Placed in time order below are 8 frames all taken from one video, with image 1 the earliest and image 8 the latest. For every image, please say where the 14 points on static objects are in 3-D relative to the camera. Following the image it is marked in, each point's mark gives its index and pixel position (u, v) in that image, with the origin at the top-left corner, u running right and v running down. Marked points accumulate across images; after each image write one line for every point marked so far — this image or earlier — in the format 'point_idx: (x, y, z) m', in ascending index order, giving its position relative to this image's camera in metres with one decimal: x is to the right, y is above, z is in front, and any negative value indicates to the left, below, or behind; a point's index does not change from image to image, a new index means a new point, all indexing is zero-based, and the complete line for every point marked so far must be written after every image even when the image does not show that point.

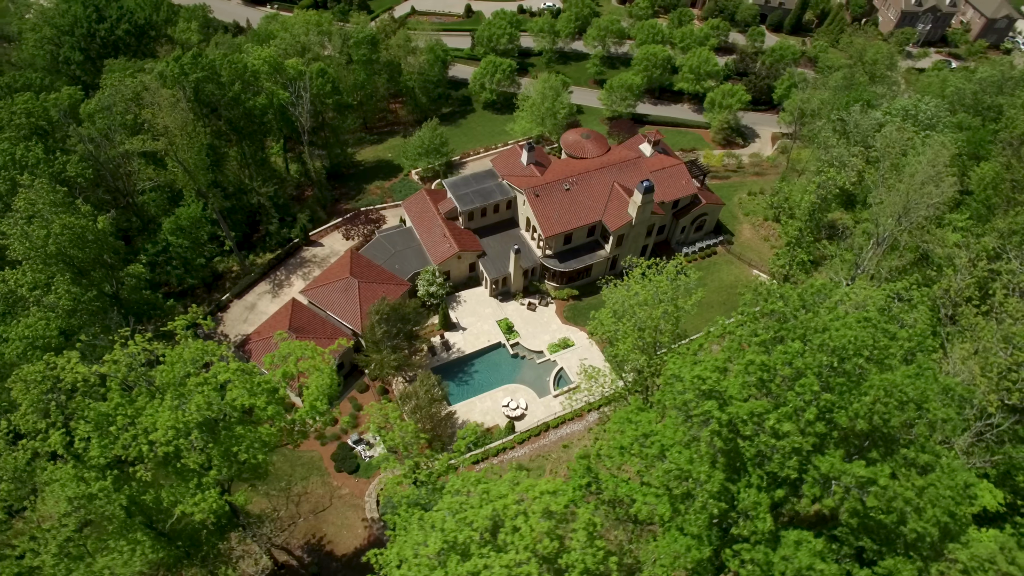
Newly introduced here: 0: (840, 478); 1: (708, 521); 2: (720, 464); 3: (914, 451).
0: (+8.9, -5.6, +18.3) m
1: (+5.4, -6.9, +18.8) m
2: (+5.7, -5.5, +19.0) m
3: (+11.5, -5.0, +18.9) m
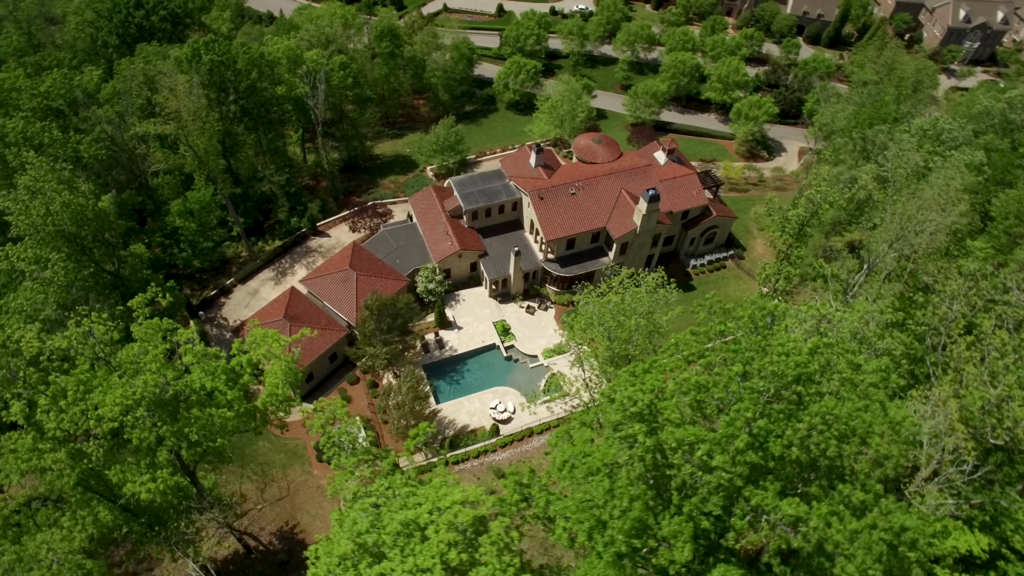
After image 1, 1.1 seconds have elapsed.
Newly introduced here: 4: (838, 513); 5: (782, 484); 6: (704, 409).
0: (+6.7, -6.2, +17.4) m
1: (+3.1, -7.2, +18.1) m
2: (+3.5, -5.8, +18.3) m
3: (+9.3, -5.7, +17.9) m
4: (+8.6, -6.3, +17.5) m
5: (+7.5, -5.8, +18.3) m
6: (+5.2, -3.7, +19.0) m
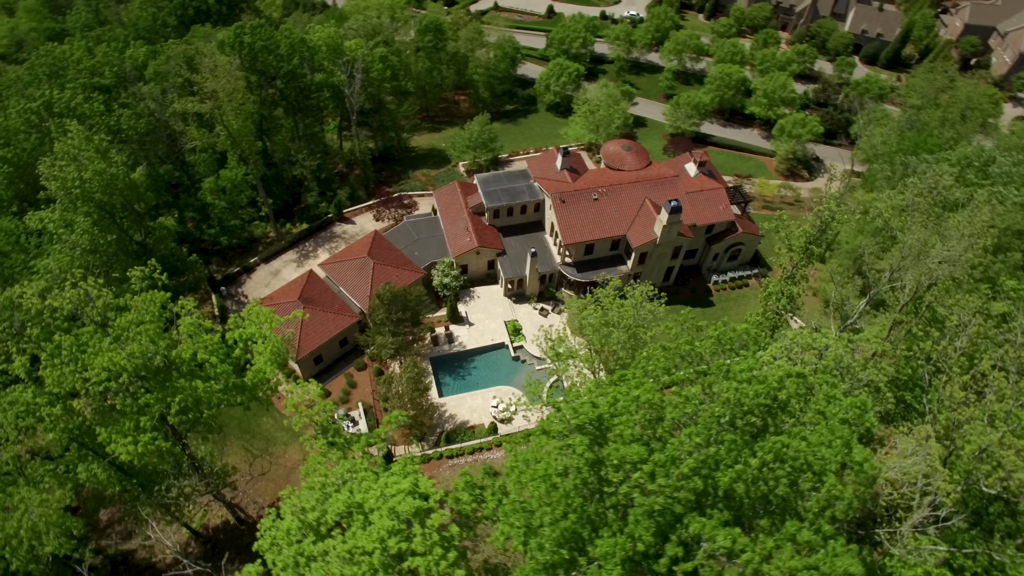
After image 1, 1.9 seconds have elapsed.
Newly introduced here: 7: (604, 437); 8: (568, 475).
0: (+5.0, -6.6, +17.0) m
1: (+1.4, -7.4, +17.9) m
2: (+1.9, -6.0, +18.1) m
3: (+7.6, -6.4, +17.3) m
4: (+6.9, -6.9, +16.9) m
5: (+5.9, -6.3, +17.9) m
6: (+3.9, -4.0, +18.7) m
7: (+2.6, -4.4, +19.1) m
8: (+1.4, -5.2, +18.2) m
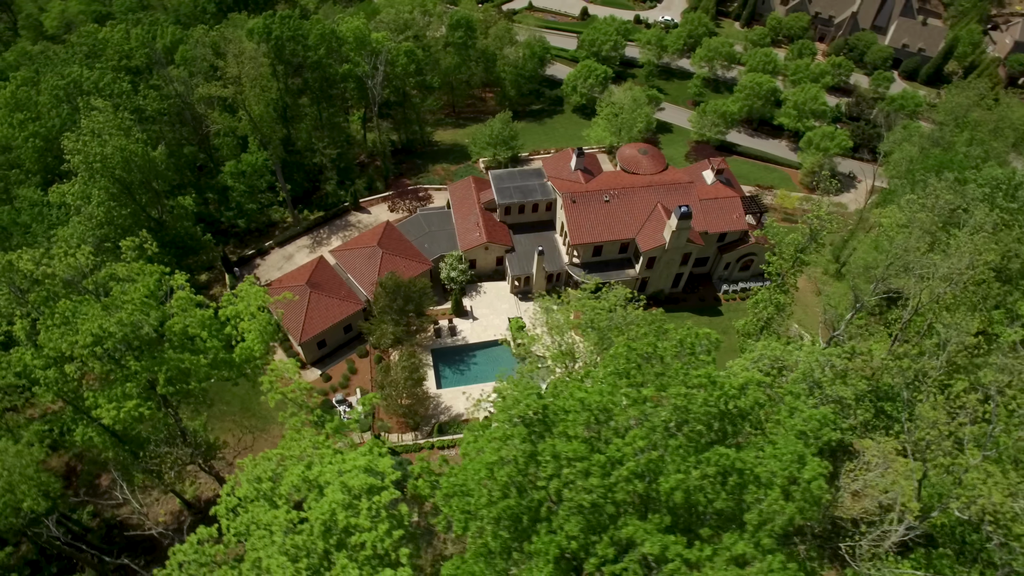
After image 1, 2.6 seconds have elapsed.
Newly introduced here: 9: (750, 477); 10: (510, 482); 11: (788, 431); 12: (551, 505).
0: (+3.3, -6.5, +17.0) m
1: (-0.3, -7.1, +18.1) m
2: (+0.3, -5.8, +18.2) m
3: (+6.0, -6.5, +17.2) m
4: (+5.2, -7.0, +16.8) m
5: (+4.3, -6.3, +17.8) m
6: (+2.4, -3.9, +18.7) m
7: (+1.2, -4.2, +19.2) m
8: (-0.2, -5.0, +18.3) m
9: (+6.4, -5.2, +17.8) m
10: (-0.1, -5.4, +18.3) m
11: (+8.2, -4.3, +19.6) m
12: (+1.1, -5.8, +17.8) m
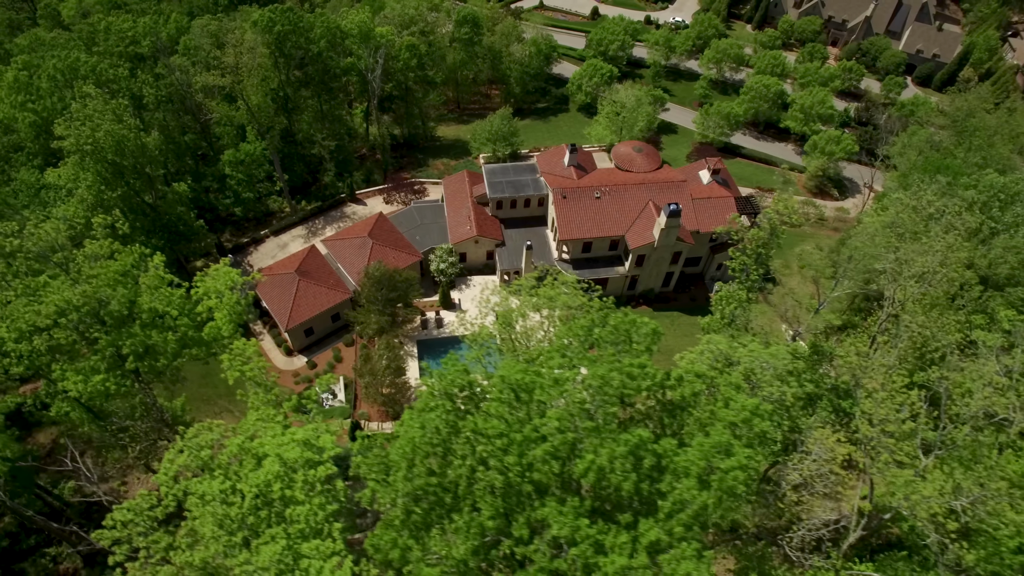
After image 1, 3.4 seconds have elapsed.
0: (+1.1, -6.0, +16.9) m
1: (-2.5, -6.5, +18.1) m
2: (-1.8, -5.2, +18.2) m
3: (+3.8, -6.0, +17.1) m
4: (+3.0, -6.5, +16.7) m
5: (+2.2, -5.8, +17.7) m
6: (+0.4, -3.3, +18.7) m
7: (-0.9, -3.6, +19.2) m
8: (-2.3, -4.3, +18.4) m
9: (+4.3, -4.7, +17.7) m
10: (-2.2, -4.7, +18.4) m
11: (+6.1, -3.9, +19.4) m
12: (-1.1, -5.3, +17.9) m
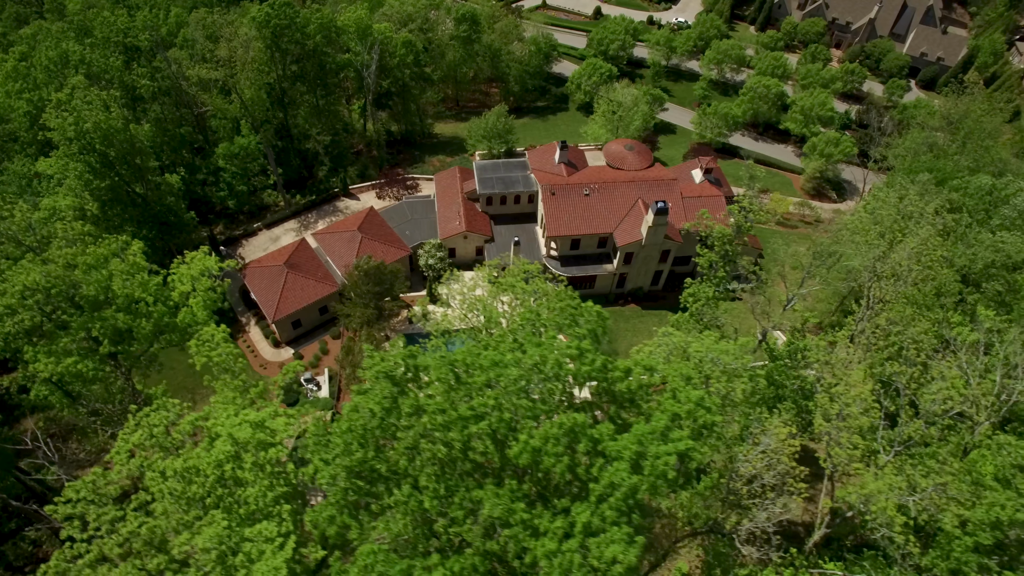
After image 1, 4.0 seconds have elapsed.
0: (-0.6, -5.6, +17.0) m
1: (-4.2, -6.0, +18.2) m
2: (-3.5, -4.7, +18.3) m
3: (+2.1, -5.6, +17.1) m
4: (+1.2, -6.1, +16.7) m
5: (+0.5, -5.4, +17.8) m
6: (-1.3, -2.9, +18.8) m
7: (-2.5, -3.2, +19.3) m
8: (-3.9, -3.8, +18.5) m
9: (+2.6, -4.3, +17.7) m
10: (-3.9, -4.3, +18.5) m
11: (+4.5, -3.6, +19.4) m
12: (-2.7, -4.8, +18.0) m
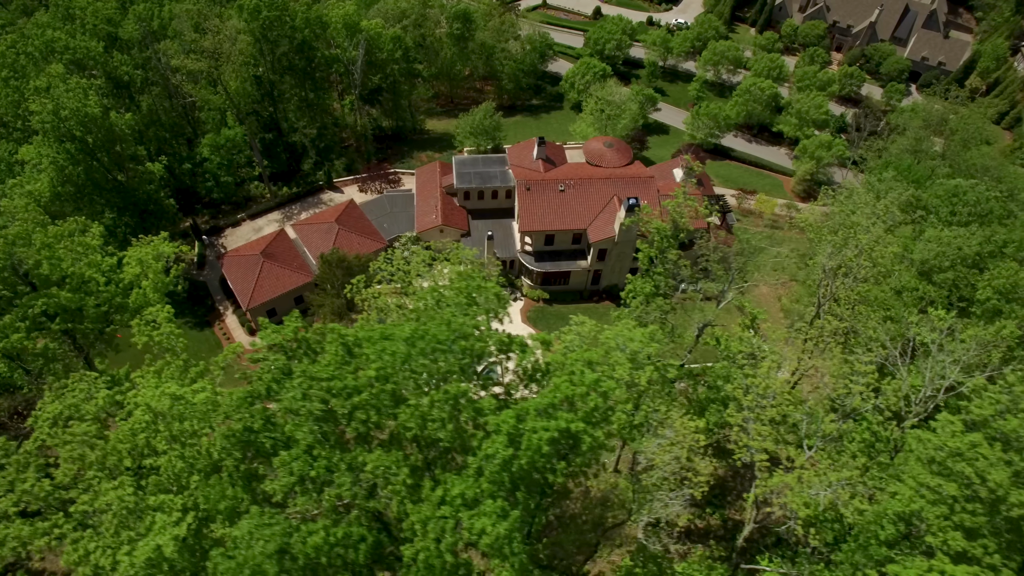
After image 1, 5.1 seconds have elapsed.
0: (-3.8, -4.9, +17.3) m
1: (-7.3, -5.3, +18.6) m
2: (-6.6, -4.0, +18.7) m
3: (-1.1, -5.1, +17.3) m
4: (-2.0, -5.5, +17.0) m
5: (-2.7, -4.8, +18.0) m
6: (-4.4, -2.3, +19.1) m
7: (-5.6, -2.5, +19.6) m
8: (-7.0, -3.2, +18.9) m
9: (-0.5, -3.8, +17.9) m
10: (-7.0, -3.6, +18.9) m
11: (+1.4, -3.1, +19.6) m
12: (-5.9, -4.1, +18.3) m
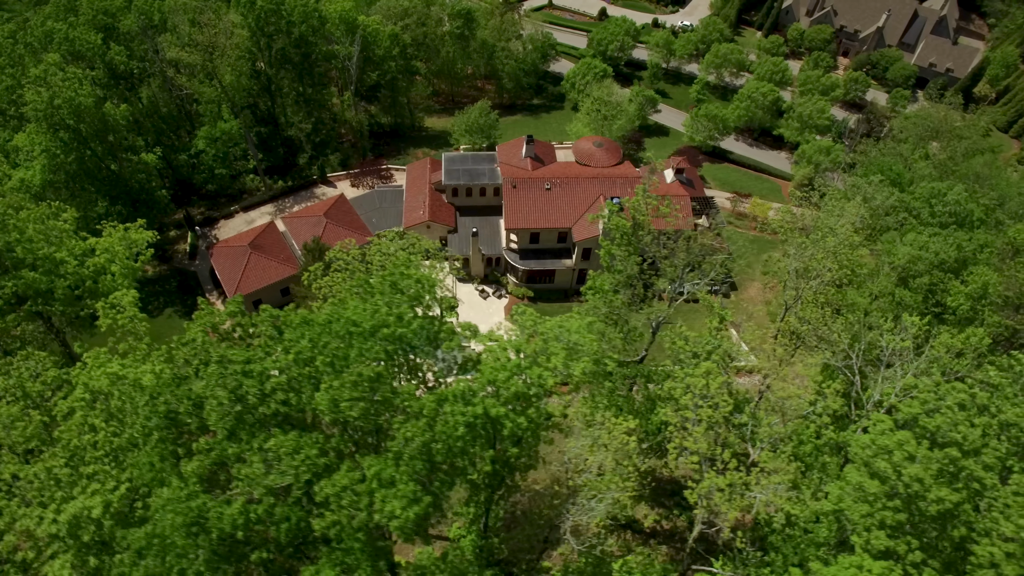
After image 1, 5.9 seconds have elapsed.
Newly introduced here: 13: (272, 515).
0: (-6.1, -4.5, +17.5) m
1: (-9.6, -4.8, +19.0) m
2: (-8.9, -3.5, +19.0) m
3: (-3.4, -4.7, +17.5) m
4: (-4.3, -5.1, +17.2) m
5: (-5.0, -4.3, +18.2) m
6: (-6.6, -1.8, +19.4) m
7: (-7.8, -2.0, +19.9) m
8: (-9.3, -2.6, +19.2) m
9: (-2.8, -3.4, +18.1) m
10: (-9.2, -3.0, +19.2) m
11: (-0.8, -2.7, +19.7) m
12: (-8.1, -3.6, +18.6) m
13: (-6.6, -6.1, +17.6) m
